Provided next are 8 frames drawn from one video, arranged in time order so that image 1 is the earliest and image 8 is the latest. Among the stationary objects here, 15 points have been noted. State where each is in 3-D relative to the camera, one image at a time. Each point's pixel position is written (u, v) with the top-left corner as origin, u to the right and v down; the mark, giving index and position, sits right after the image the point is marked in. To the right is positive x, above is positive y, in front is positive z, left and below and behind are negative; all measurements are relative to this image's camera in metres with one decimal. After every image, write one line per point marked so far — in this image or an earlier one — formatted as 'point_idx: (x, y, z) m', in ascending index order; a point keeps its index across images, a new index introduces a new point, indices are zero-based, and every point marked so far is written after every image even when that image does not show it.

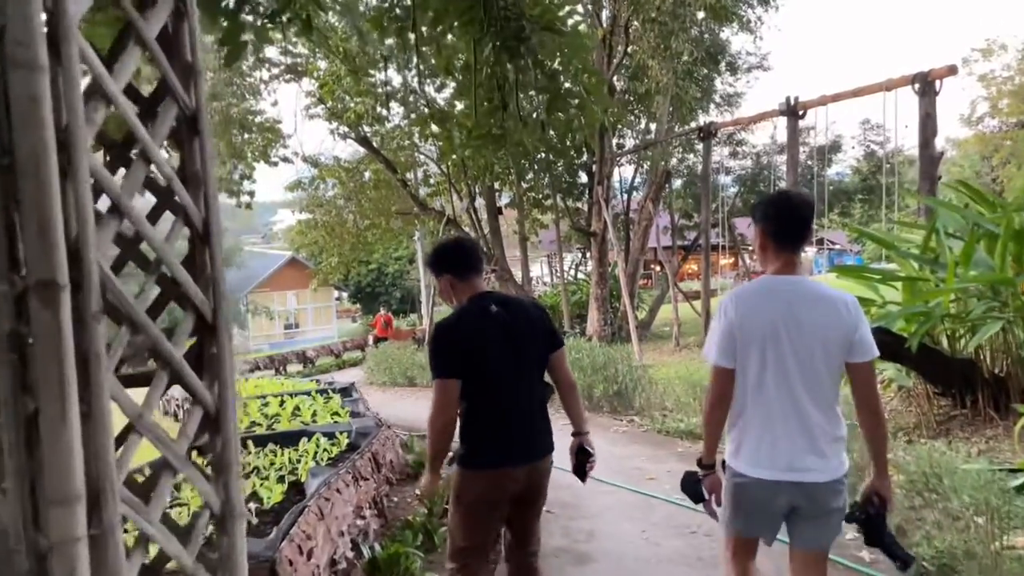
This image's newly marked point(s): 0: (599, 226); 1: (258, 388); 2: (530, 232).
0: (+1.1, +0.8, +9.7) m
1: (-1.9, -0.7, +5.7) m
2: (+0.3, +0.9, +12.0) m
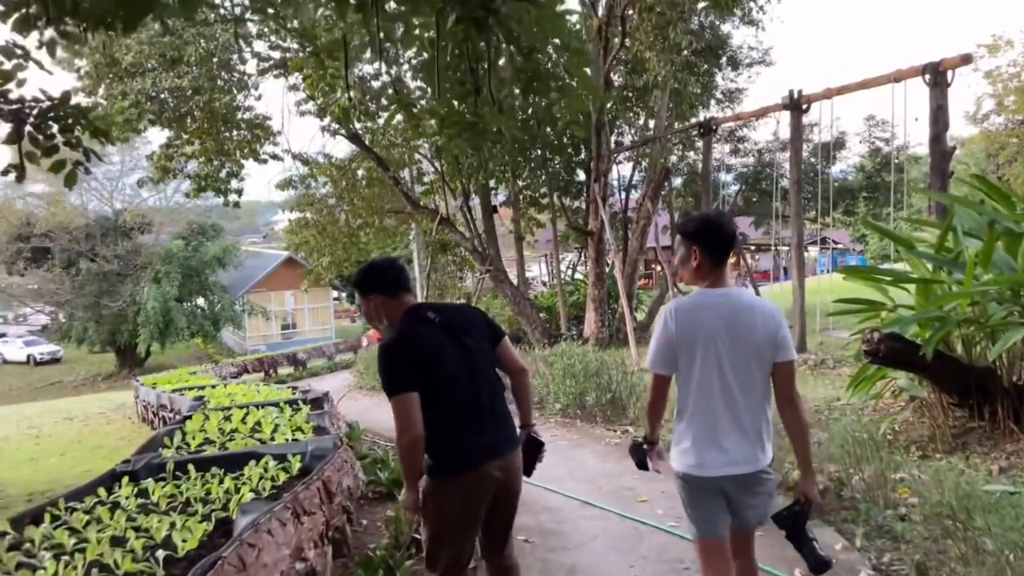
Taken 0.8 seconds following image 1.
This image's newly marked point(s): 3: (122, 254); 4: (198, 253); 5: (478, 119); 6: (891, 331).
0: (+1.0, +0.7, +9.4) m
1: (-2.0, -0.7, +5.4) m
2: (+0.2, +0.8, +11.7) m
3: (-9.4, +0.8, +18.9) m
4: (-7.8, +0.9, +19.4) m
5: (-0.1, +0.6, +2.6) m
6: (+1.9, -0.2, +3.8) m
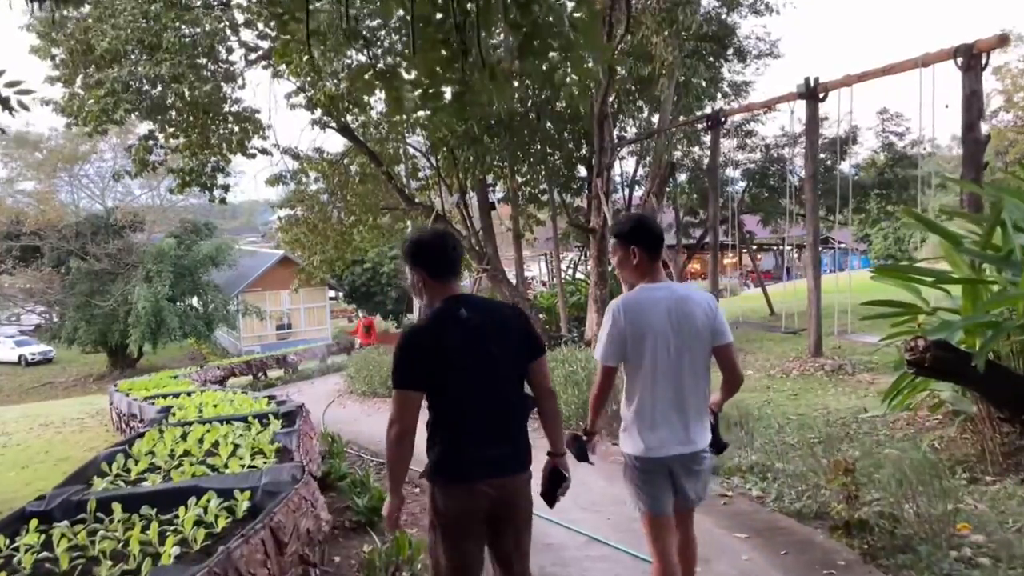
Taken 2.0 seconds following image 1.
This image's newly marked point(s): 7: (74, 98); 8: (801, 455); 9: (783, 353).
0: (+1.0, +0.7, +8.9) m
1: (-2.0, -0.7, +4.9) m
2: (+0.2, +0.8, +11.3) m
3: (-9.4, +0.9, +18.4) m
4: (-7.8, +0.9, +19.0) m
5: (-0.1, +0.6, +2.2) m
6: (+1.9, -0.2, +3.4) m
7: (-4.9, +2.1, +8.7) m
8: (+1.4, -0.8, +3.8) m
9: (+2.8, -0.7, +8.1) m
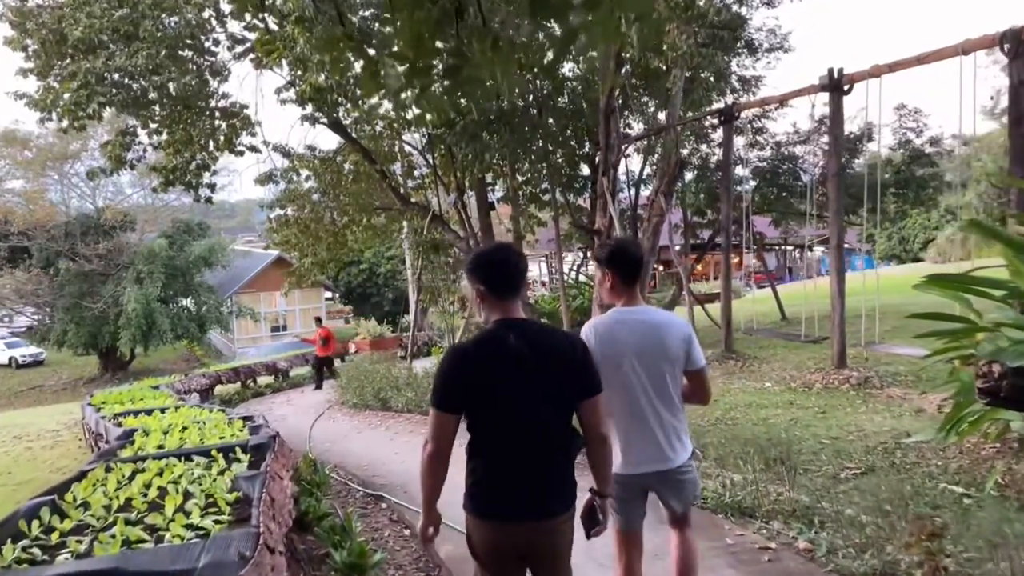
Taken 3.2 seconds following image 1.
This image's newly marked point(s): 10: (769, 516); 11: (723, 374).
0: (+1.0, +0.7, +8.4) m
1: (-2.0, -0.8, +4.4) m
2: (+0.2, +0.8, +10.8) m
3: (-9.4, +0.8, +17.9) m
4: (-7.8, +0.8, +18.5) m
5: (-0.1, +0.5, +1.7) m
6: (+1.9, -0.3, +2.9) m
7: (-4.9, +2.1, +8.2) m
8: (+1.4, -0.9, +3.3) m
9: (+2.8, -0.7, +7.6) m
10: (+1.1, -1.0, +3.3) m
11: (+2.0, -0.8, +7.5) m
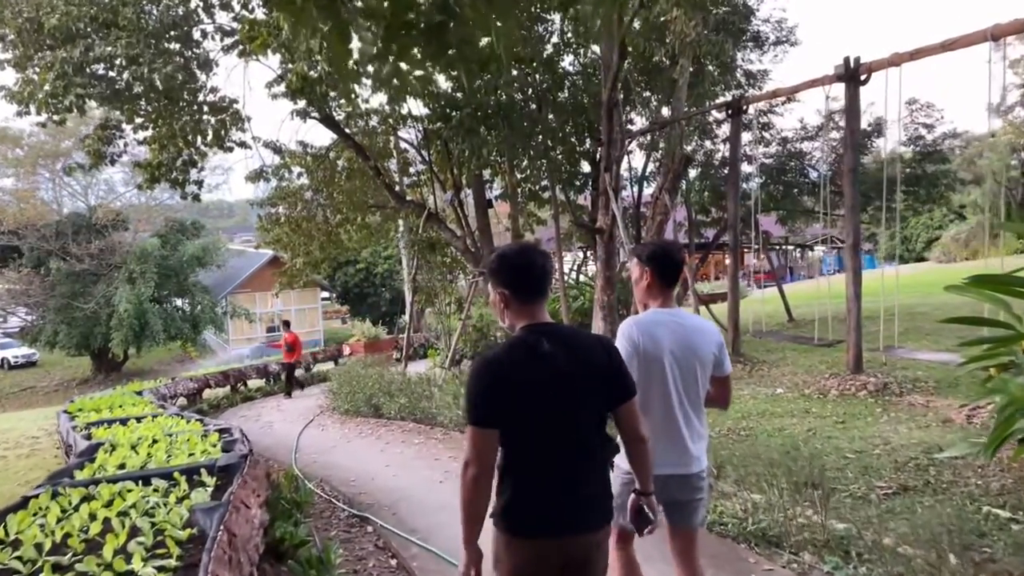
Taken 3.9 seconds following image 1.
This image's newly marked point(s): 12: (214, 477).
0: (+1.0, +0.7, +8.1) m
1: (-2.0, -0.8, +4.1) m
2: (+0.2, +0.8, +10.4) m
3: (-9.4, +0.8, +17.6) m
4: (-7.9, +0.8, +18.1) m
5: (-0.1, +0.5, +1.3) m
6: (+1.9, -0.3, +2.6) m
7: (-4.9, +2.1, +7.8) m
8: (+1.4, -0.9, +3.0) m
9: (+2.8, -0.7, +7.3) m
10: (+1.1, -1.0, +3.0) m
11: (+2.0, -0.9, +7.2) m
12: (-1.1, -0.7, +2.9) m
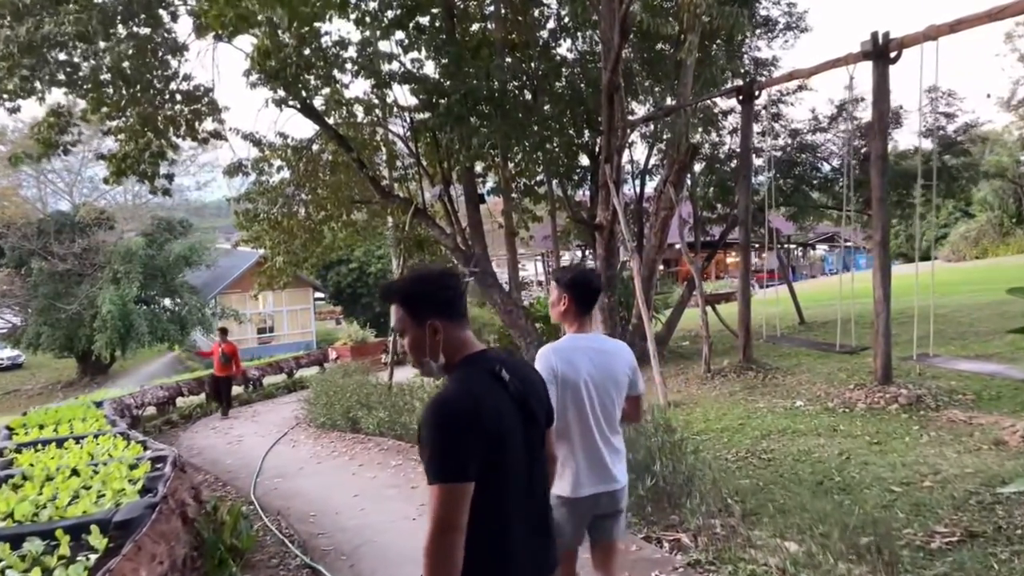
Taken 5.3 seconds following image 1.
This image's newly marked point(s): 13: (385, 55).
0: (+0.9, +0.7, +7.5) m
1: (-2.0, -0.8, +3.4) m
2: (+0.1, +0.8, +9.8) m
3: (-9.5, +0.8, +16.9) m
4: (-8.0, +0.8, +17.5) m
5: (-0.2, +0.5, +0.7) m
6: (+1.8, -0.3, +1.9) m
7: (-5.0, +2.0, +7.2) m
8: (+1.4, -0.9, +2.4) m
9: (+2.8, -0.8, +6.7) m
10: (+1.0, -1.0, +2.4) m
11: (+2.0, -0.9, +6.6) m
12: (-1.2, -0.7, +2.3) m
13: (-1.2, +2.2, +7.3) m
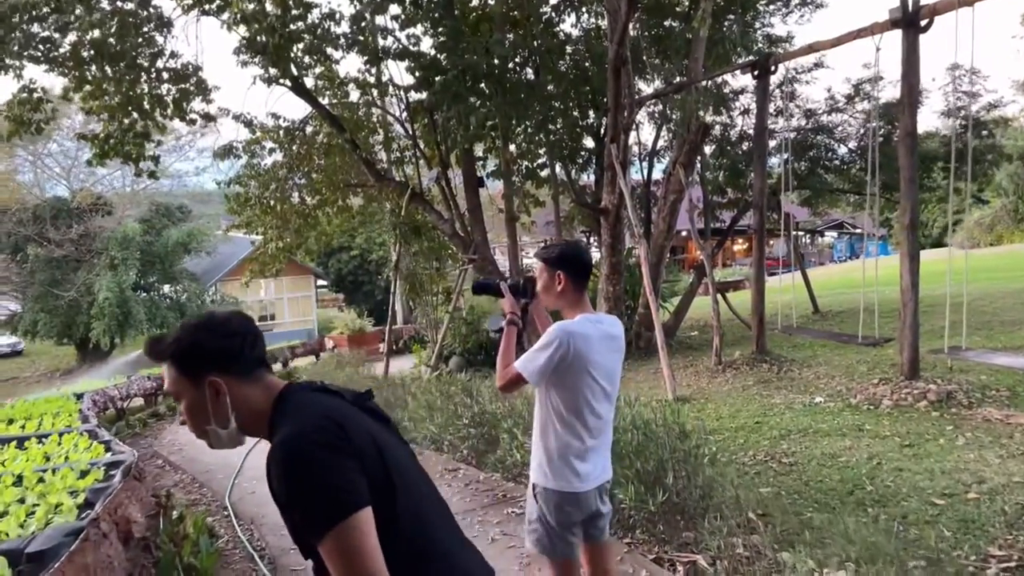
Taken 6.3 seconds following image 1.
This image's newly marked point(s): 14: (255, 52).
0: (+0.9, +0.8, +7.1) m
1: (-2.1, -0.8, +3.1) m
2: (+0.1, +0.9, +9.4) m
3: (-9.5, +1.1, +16.6) m
4: (-7.9, +1.1, +17.1) m
5: (-0.2, +0.5, +0.3) m
6: (+1.8, -0.3, +1.5) m
7: (-5.0, +2.2, +6.8) m
8: (+1.3, -0.9, +2.0) m
9: (+2.8, -0.7, +6.3) m
10: (+1.0, -1.0, +2.0) m
11: (+2.0, -0.8, +6.2) m
12: (-1.2, -0.7, +1.9) m
13: (-1.2, +2.3, +6.9) m
14: (-2.3, +2.1, +6.8) m
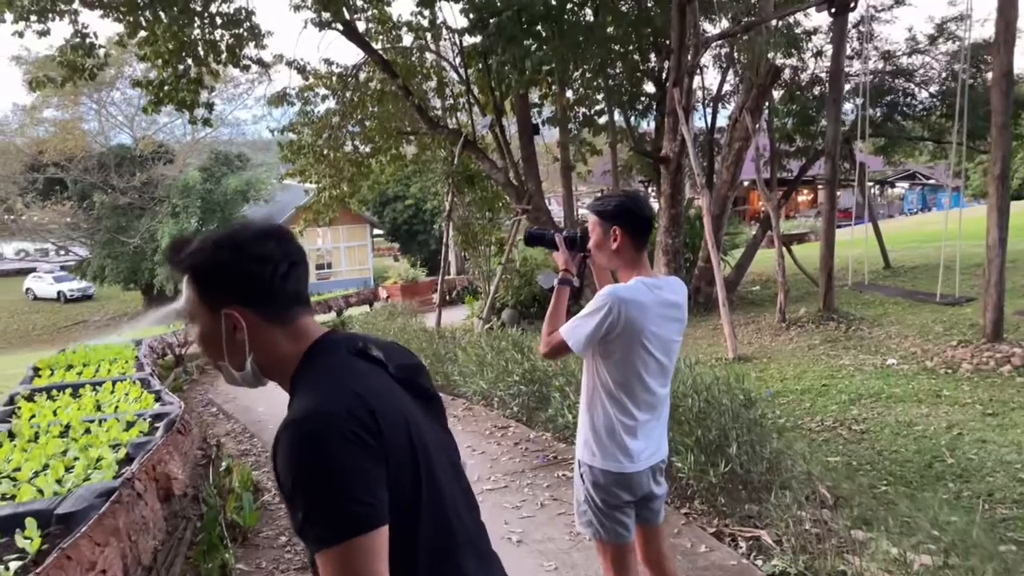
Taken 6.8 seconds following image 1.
0: (+1.4, +1.2, +6.7) m
1: (-1.9, -0.6, +3.1) m
2: (+0.8, +1.5, +9.1) m
3: (-8.3, +2.2, +16.9) m
4: (-6.7, +2.3, +17.3) m
5: (-0.2, +0.5, +0.1) m
6: (+1.9, -0.2, +1.2) m
7: (-4.5, +2.6, +6.8) m
8: (+1.5, -0.8, +1.7) m
9: (+3.2, -0.3, +5.9) m
10: (+1.1, -0.9, +1.8) m
11: (+2.4, -0.4, +5.9) m
12: (-1.1, -0.6, +1.8) m
13: (-0.7, +2.7, +6.6) m
14: (-1.8, +2.5, +6.6) m
